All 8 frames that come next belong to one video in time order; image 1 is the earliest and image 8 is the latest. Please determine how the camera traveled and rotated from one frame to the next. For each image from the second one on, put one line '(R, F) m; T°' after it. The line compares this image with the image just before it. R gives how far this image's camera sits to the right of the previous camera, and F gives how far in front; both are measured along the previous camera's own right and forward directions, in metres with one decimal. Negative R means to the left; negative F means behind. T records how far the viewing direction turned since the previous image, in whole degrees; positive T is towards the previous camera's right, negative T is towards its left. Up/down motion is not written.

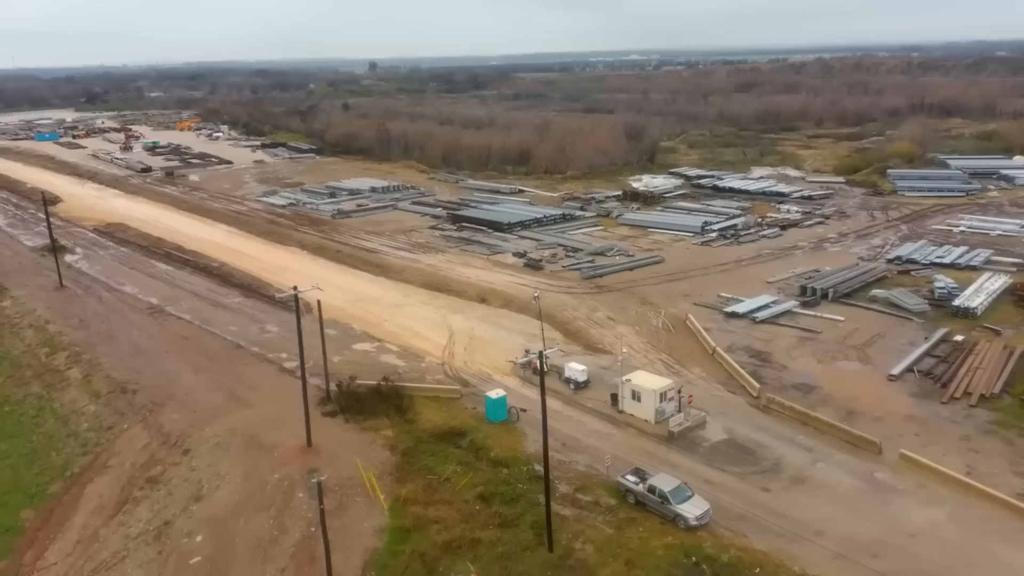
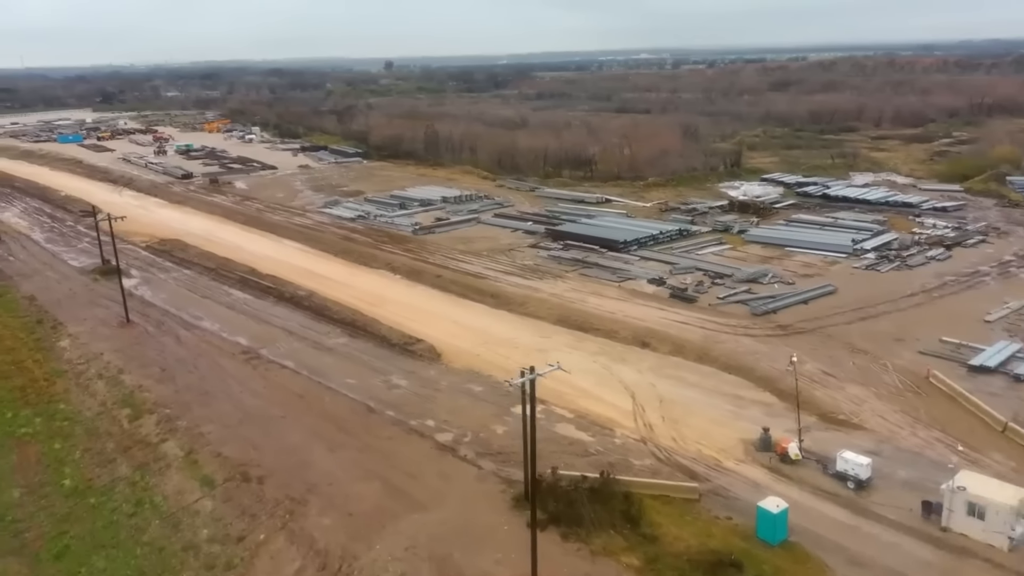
(-4.8, +4.3) m; 0°
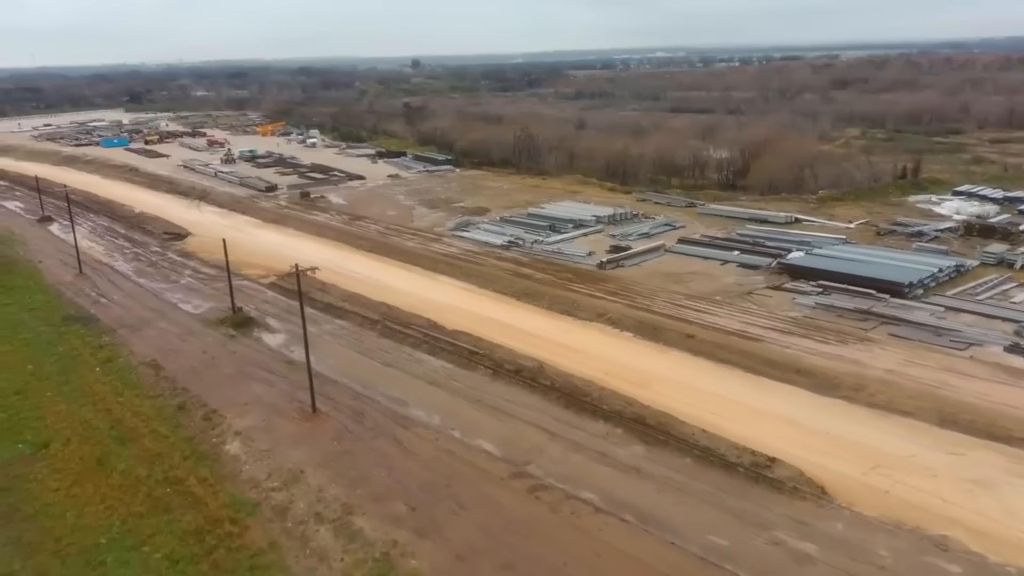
(-7.9, +6.7) m; -1°
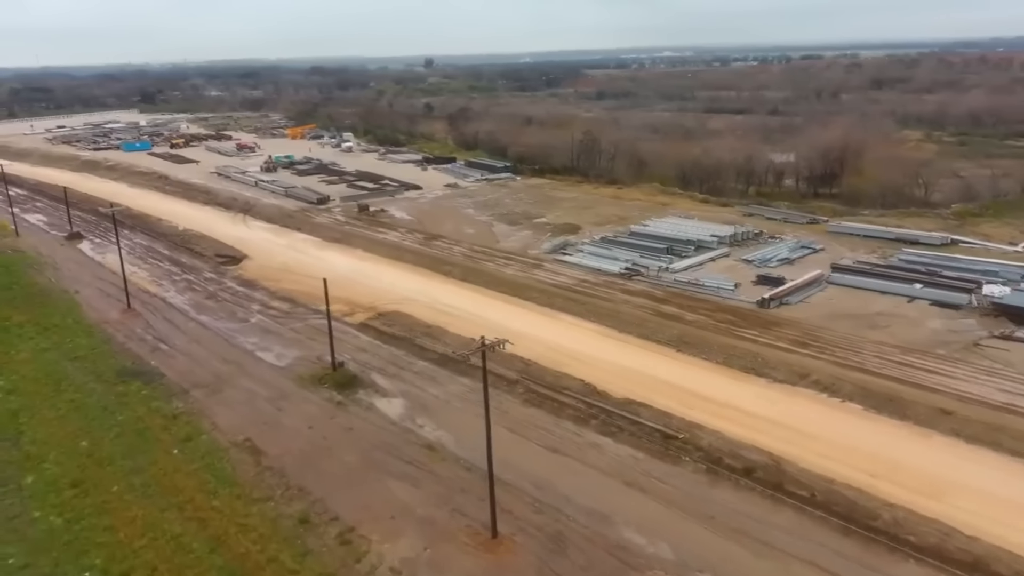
(-4.4, +4.6) m; 0°
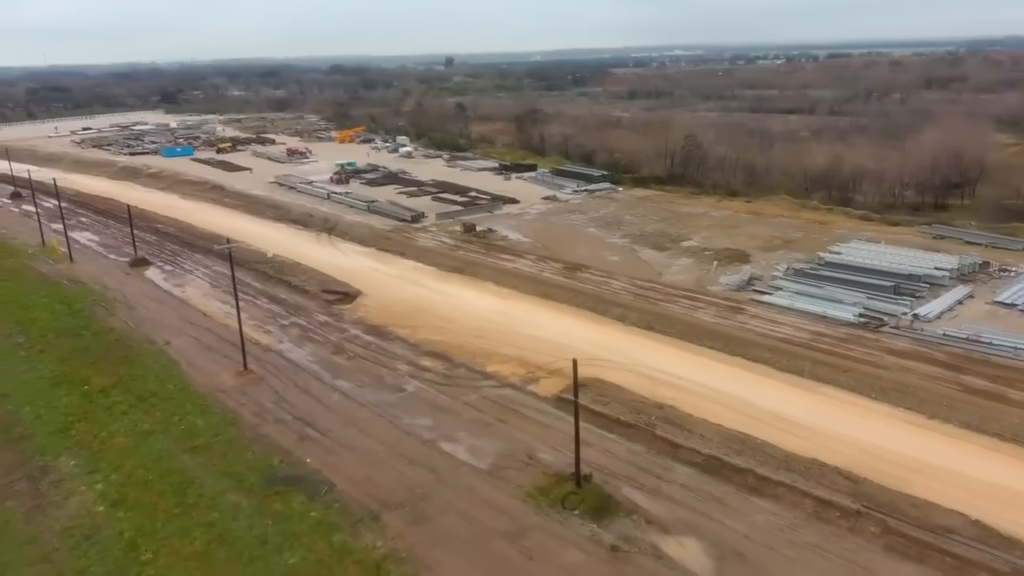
(-5.9, +5.3) m; 0°
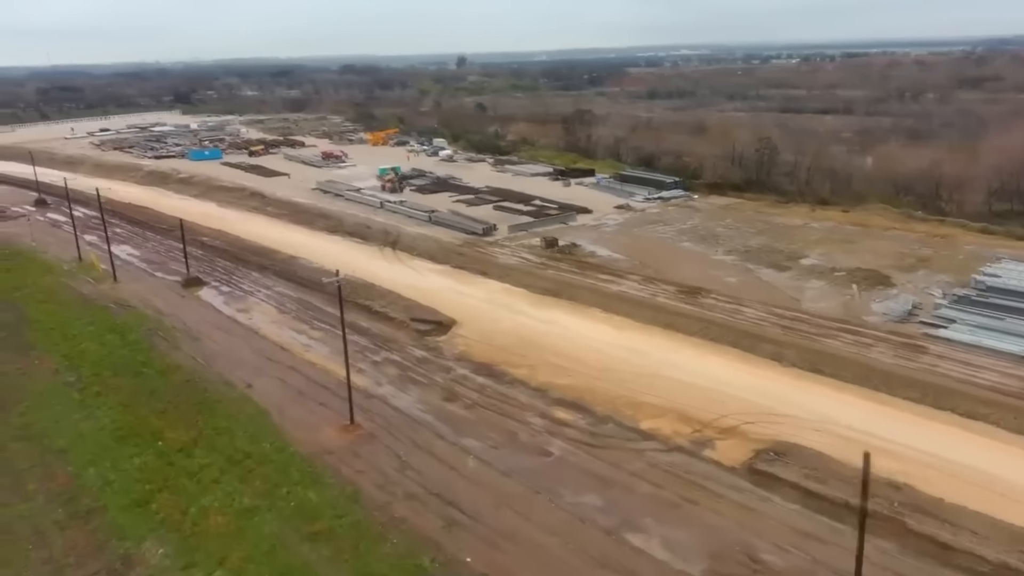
(-3.6, +3.2) m; 0°
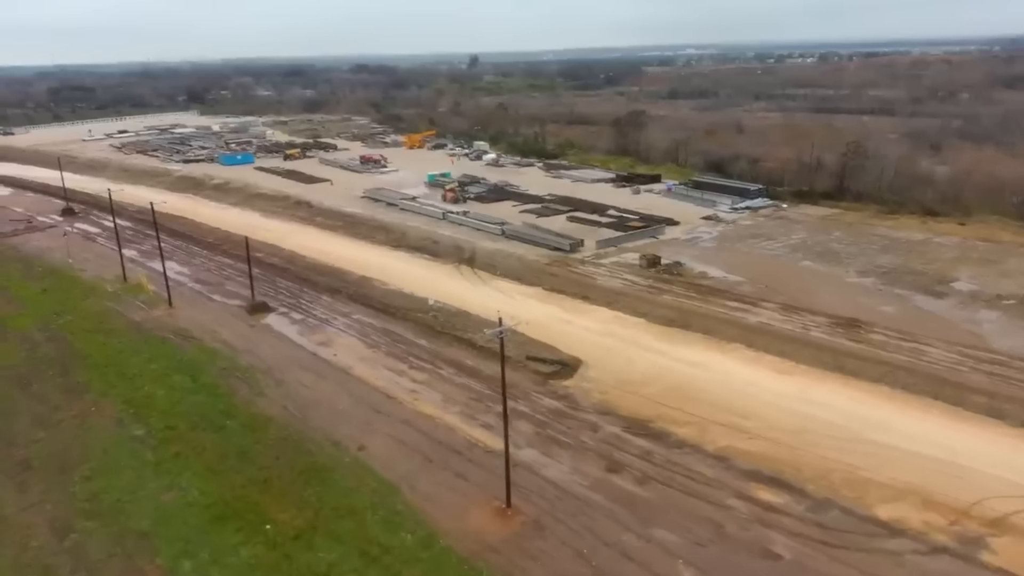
(-3.6, +3.2) m; 0°
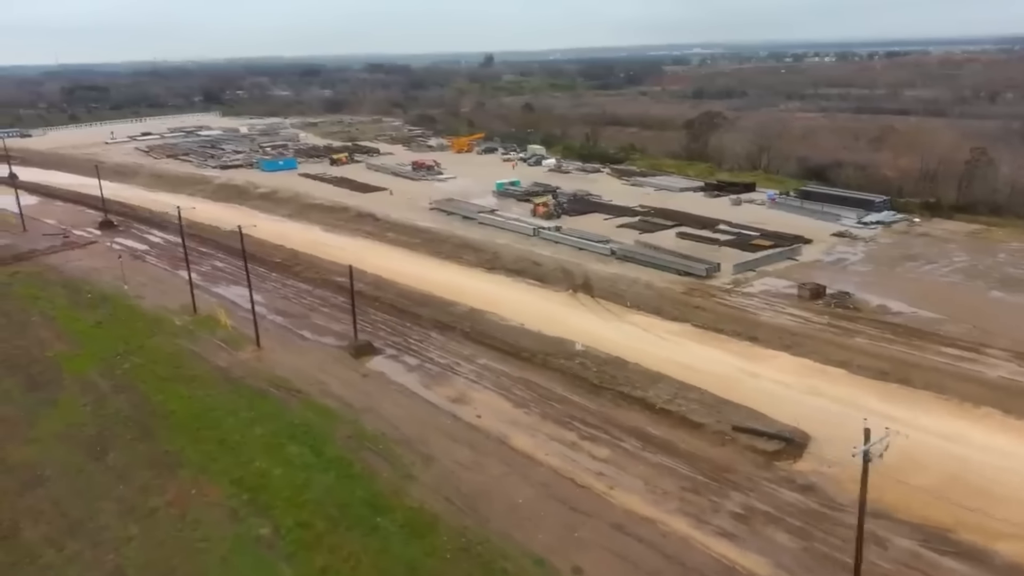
(-4.5, +3.9) m; 0°
